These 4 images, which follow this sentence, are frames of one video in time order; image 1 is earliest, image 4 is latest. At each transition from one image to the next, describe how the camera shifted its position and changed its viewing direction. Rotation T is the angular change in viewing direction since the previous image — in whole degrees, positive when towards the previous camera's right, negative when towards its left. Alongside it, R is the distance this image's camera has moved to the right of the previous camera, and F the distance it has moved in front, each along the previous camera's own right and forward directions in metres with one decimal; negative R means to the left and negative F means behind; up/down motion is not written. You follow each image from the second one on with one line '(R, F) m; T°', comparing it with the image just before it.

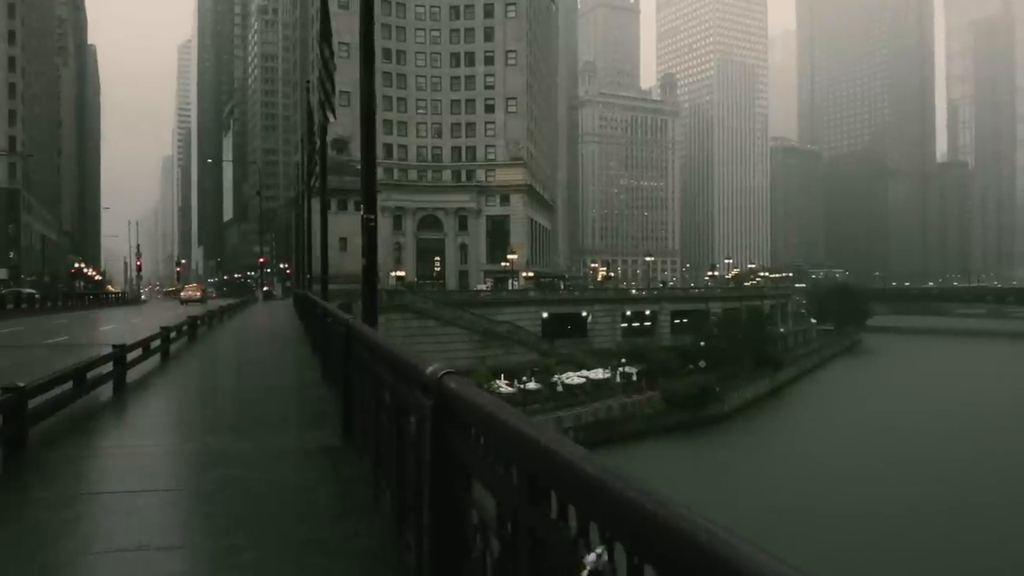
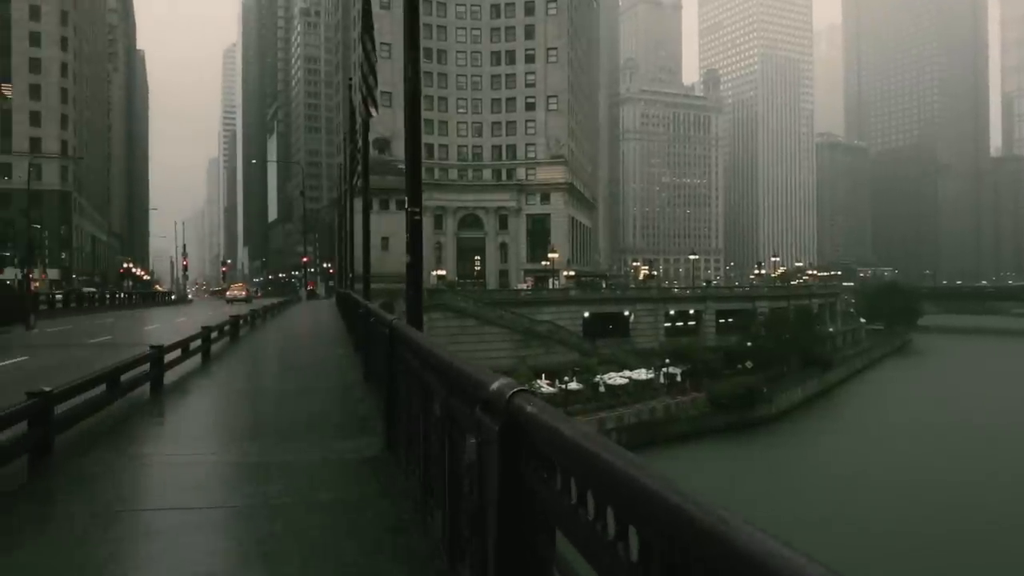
(0.0, +0.4) m; -3°
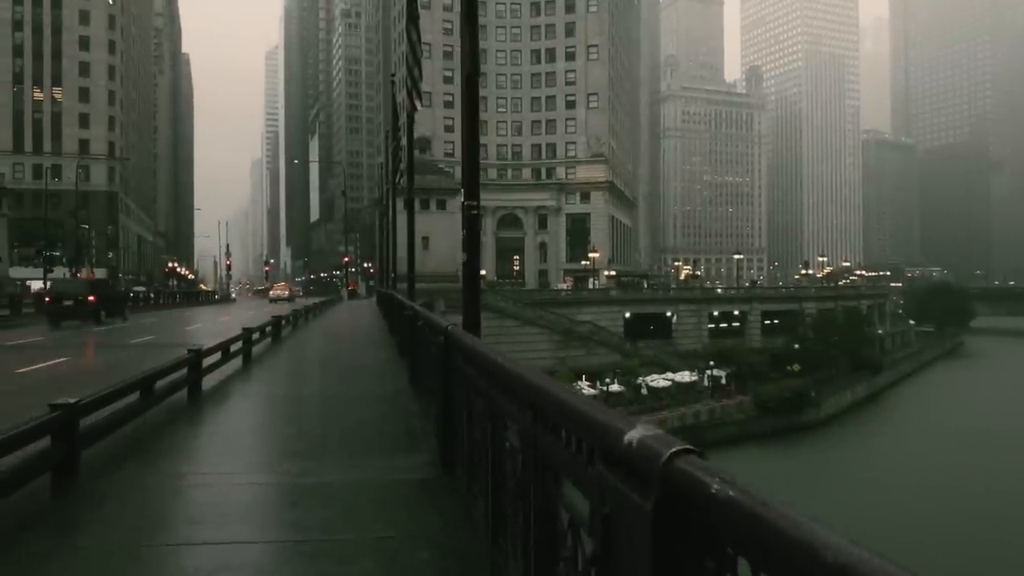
(0.0, +0.5) m; -3°
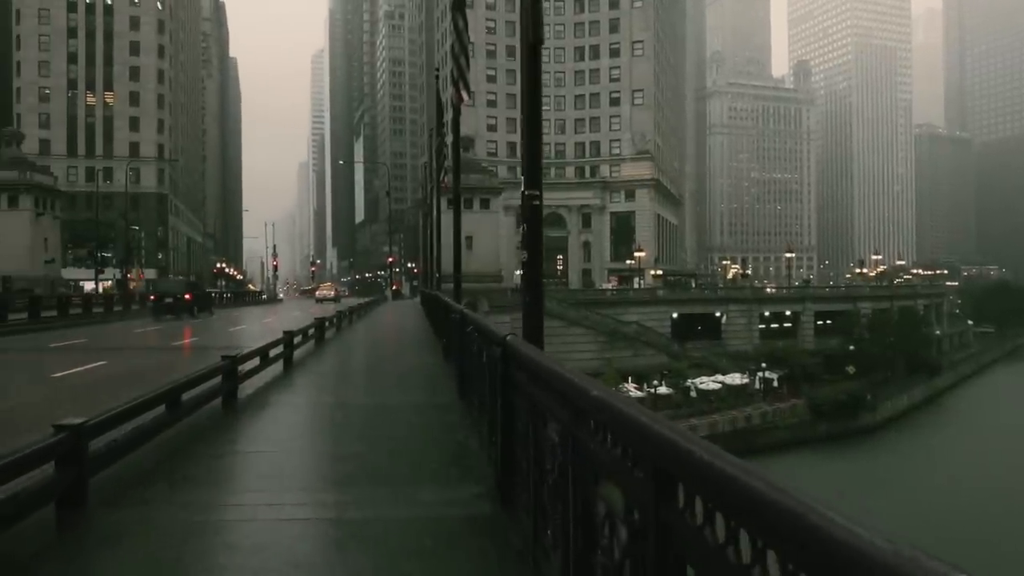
(0.0, +0.7) m; -3°
